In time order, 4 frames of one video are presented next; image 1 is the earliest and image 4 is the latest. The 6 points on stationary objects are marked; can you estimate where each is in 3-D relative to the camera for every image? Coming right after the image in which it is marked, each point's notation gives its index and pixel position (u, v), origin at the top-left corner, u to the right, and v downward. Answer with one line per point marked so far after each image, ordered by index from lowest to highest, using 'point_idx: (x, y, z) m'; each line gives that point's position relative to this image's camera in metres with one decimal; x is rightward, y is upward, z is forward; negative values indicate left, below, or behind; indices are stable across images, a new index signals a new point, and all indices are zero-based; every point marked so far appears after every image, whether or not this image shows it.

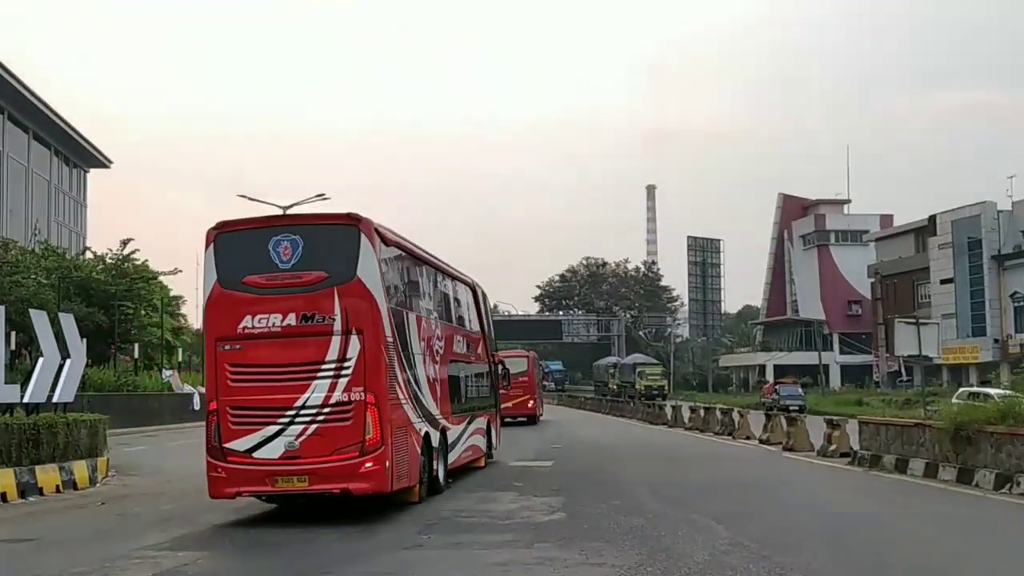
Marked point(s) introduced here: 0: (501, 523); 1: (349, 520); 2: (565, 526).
0: (-0.1, -2.2, +9.1) m
1: (-1.6, -2.2, +9.3) m
2: (+0.5, -2.2, +9.0) m
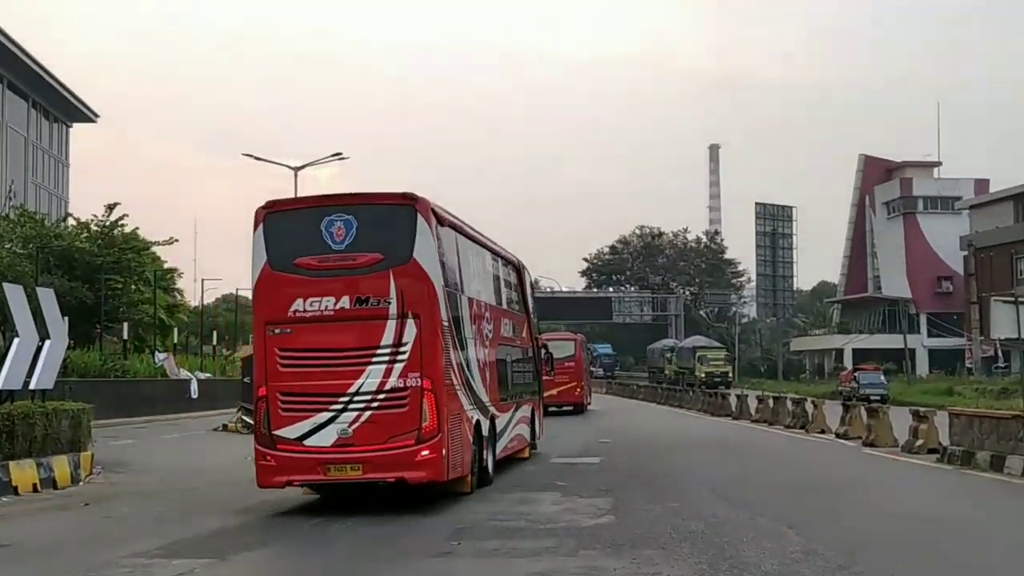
0: (+0.2, -2.0, +7.9) m
1: (-1.3, -2.0, +8.2) m
2: (+0.8, -2.0, +7.9) m
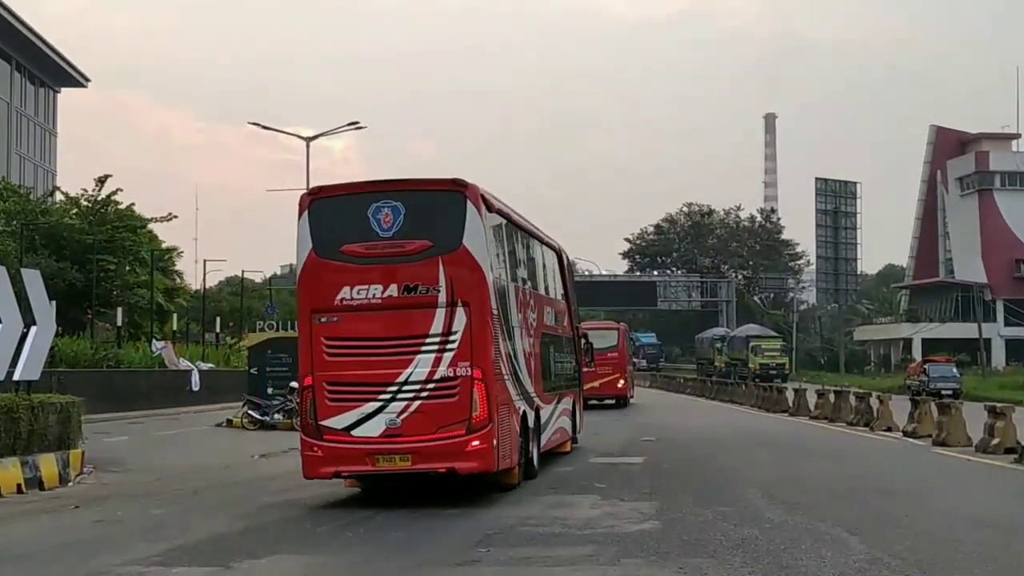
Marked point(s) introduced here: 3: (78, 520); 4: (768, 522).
0: (+0.5, -1.9, +7.2) m
1: (-1.0, -1.9, +7.5) m
2: (+1.1, -1.9, +7.1) m
3: (-3.2, -1.7, +7.0) m
4: (+2.0, -1.9, +7.5) m
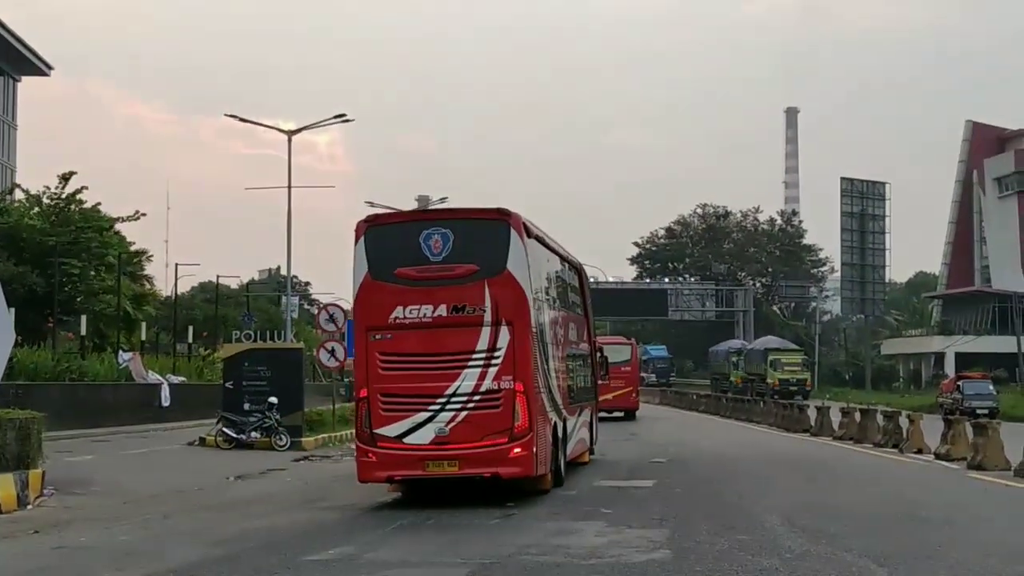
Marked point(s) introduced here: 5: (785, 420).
0: (+0.5, -1.9, +6.6) m
1: (-1.0, -1.9, +7.0) m
2: (+1.1, -1.9, +6.5) m
3: (-3.2, -1.7, +6.5) m
4: (+2.0, -1.9, +6.9) m
5: (+5.5, -2.6, +19.7) m
